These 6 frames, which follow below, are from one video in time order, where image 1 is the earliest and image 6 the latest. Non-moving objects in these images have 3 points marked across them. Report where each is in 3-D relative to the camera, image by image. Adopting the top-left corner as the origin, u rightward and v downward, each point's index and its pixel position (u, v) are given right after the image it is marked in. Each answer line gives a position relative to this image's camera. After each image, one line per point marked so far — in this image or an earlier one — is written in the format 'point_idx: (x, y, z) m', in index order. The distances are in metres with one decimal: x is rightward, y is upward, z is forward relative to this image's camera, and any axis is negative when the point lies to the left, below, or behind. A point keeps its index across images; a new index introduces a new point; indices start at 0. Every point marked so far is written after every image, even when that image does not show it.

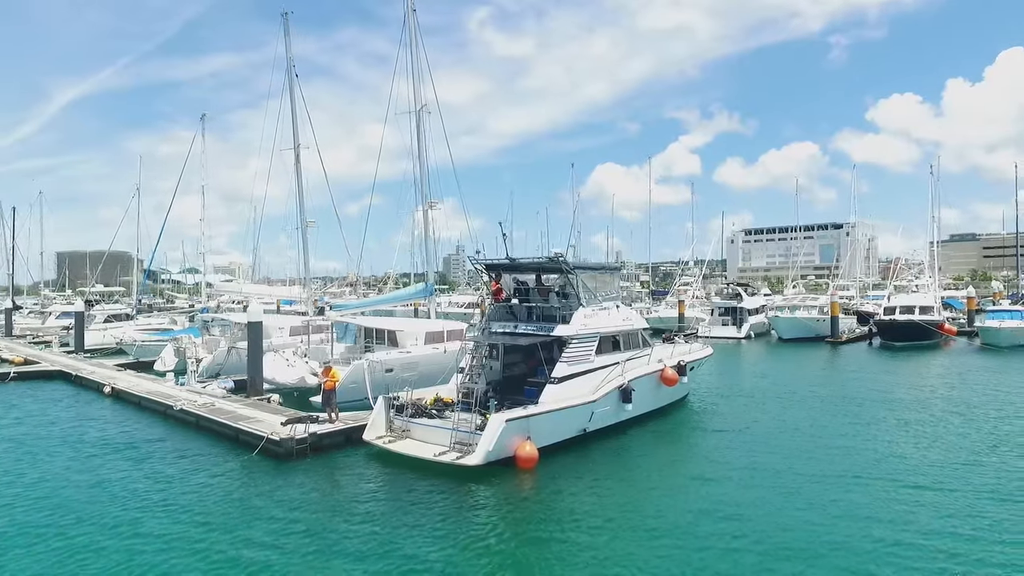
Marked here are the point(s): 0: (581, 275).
0: (+1.6, +0.3, +15.5) m
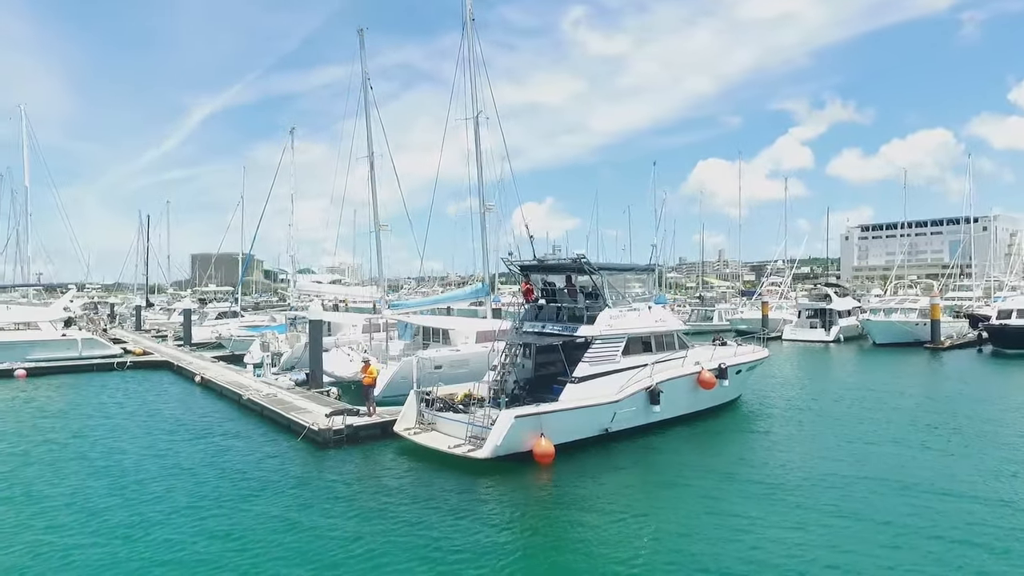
0: (+2.3, +0.3, +15.6) m
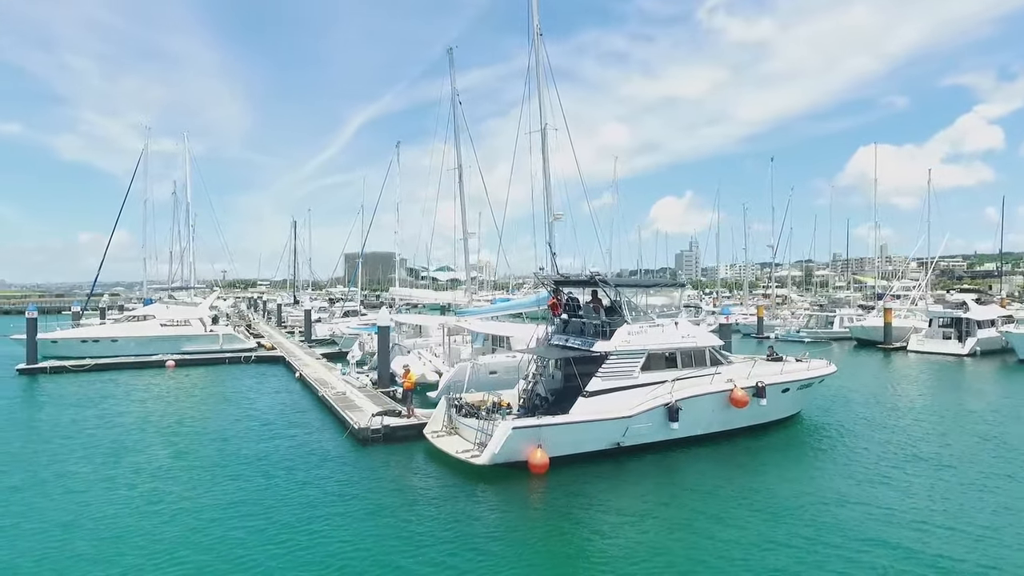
0: (+2.9, -0.1, +15.8) m
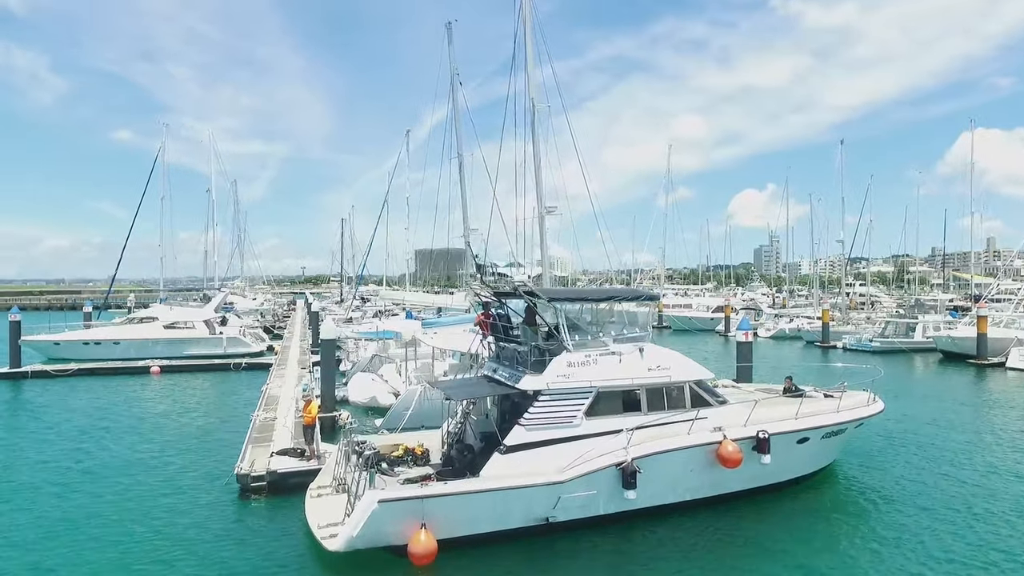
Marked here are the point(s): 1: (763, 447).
0: (+1.2, -0.4, +11.8) m
1: (+4.7, -3.0, +11.8) m
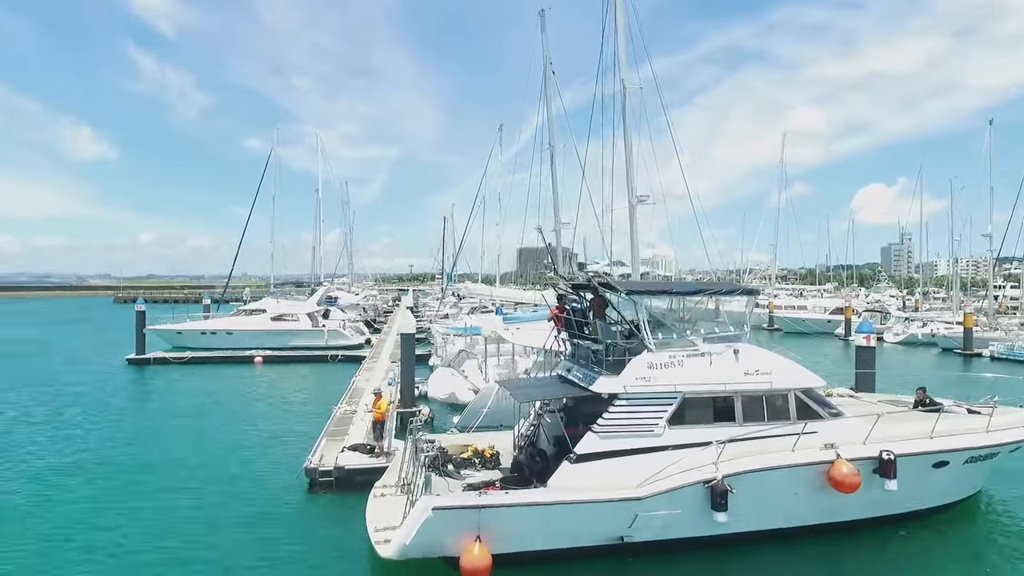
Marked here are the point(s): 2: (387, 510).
0: (+2.4, -0.3, +10.4) m
1: (+5.9, -2.9, +9.9) m
2: (-2.1, -3.7, +10.5) m
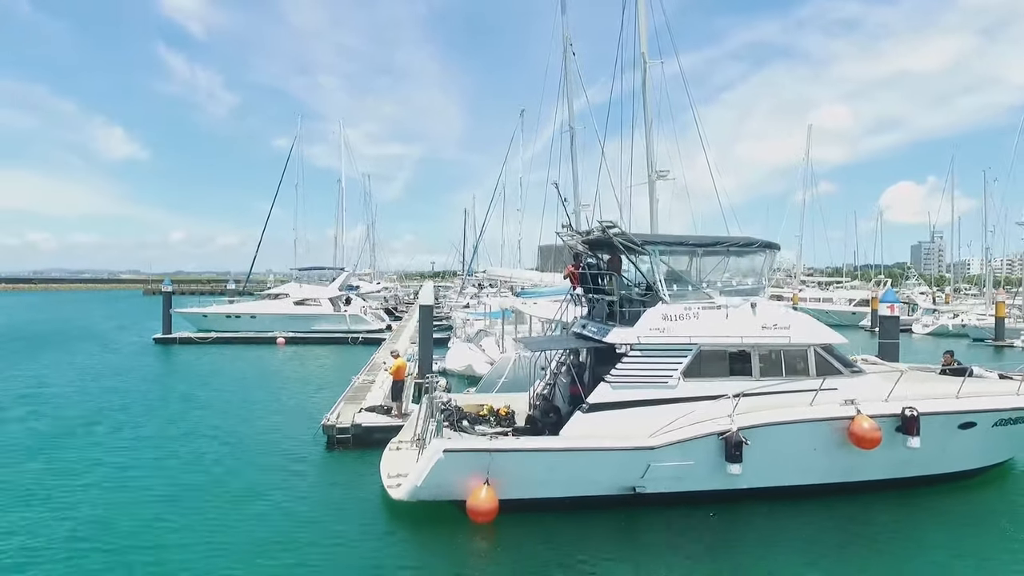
0: (+2.7, +0.5, +10.3) m
1: (+6.1, -2.1, +9.6) m
2: (-1.8, -2.9, +10.5) m
